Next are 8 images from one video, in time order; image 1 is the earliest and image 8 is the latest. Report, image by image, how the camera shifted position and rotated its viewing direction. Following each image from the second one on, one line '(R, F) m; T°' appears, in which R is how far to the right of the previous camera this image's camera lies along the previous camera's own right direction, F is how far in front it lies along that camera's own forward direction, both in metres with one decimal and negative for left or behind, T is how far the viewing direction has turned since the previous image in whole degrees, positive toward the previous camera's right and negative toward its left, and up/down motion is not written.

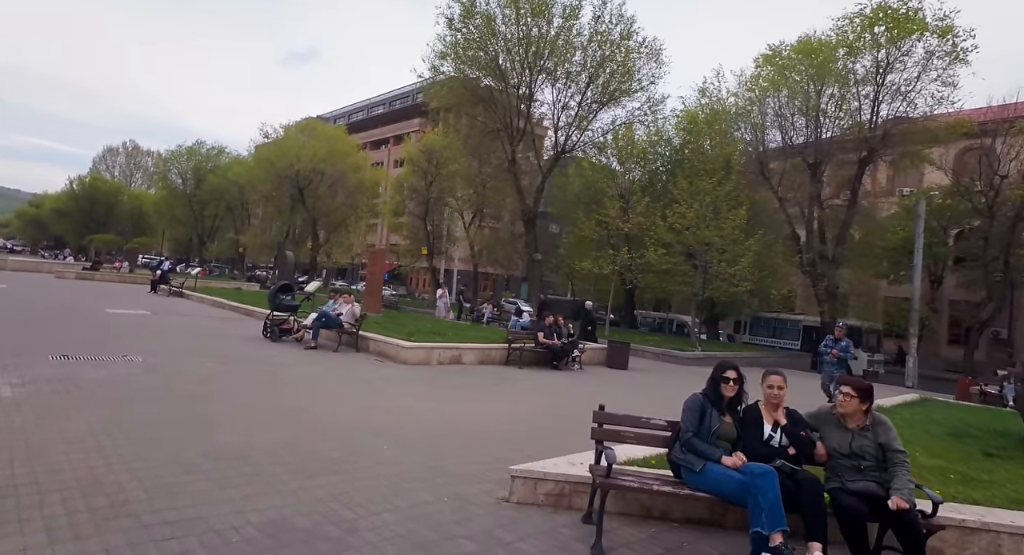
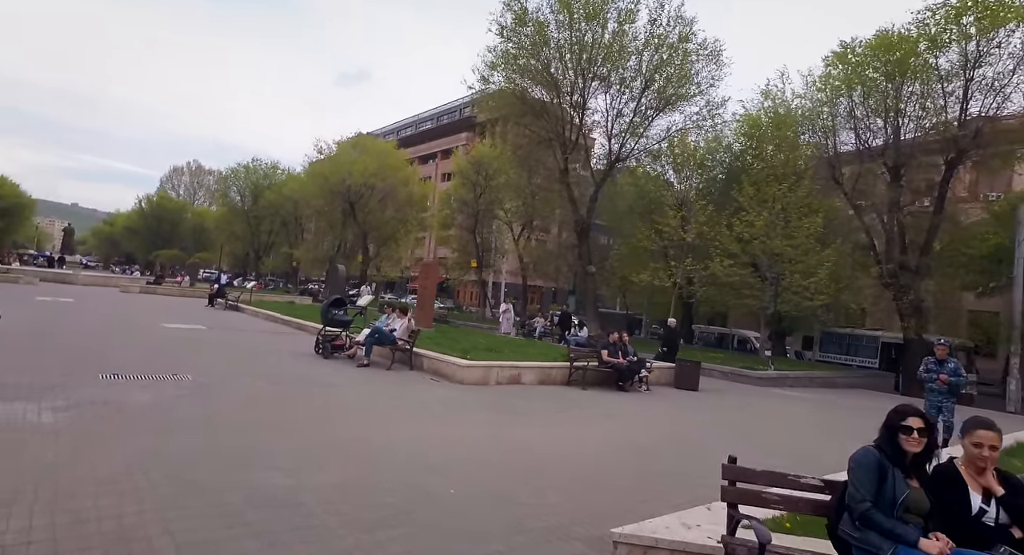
(-0.4, +0.8) m; -5°
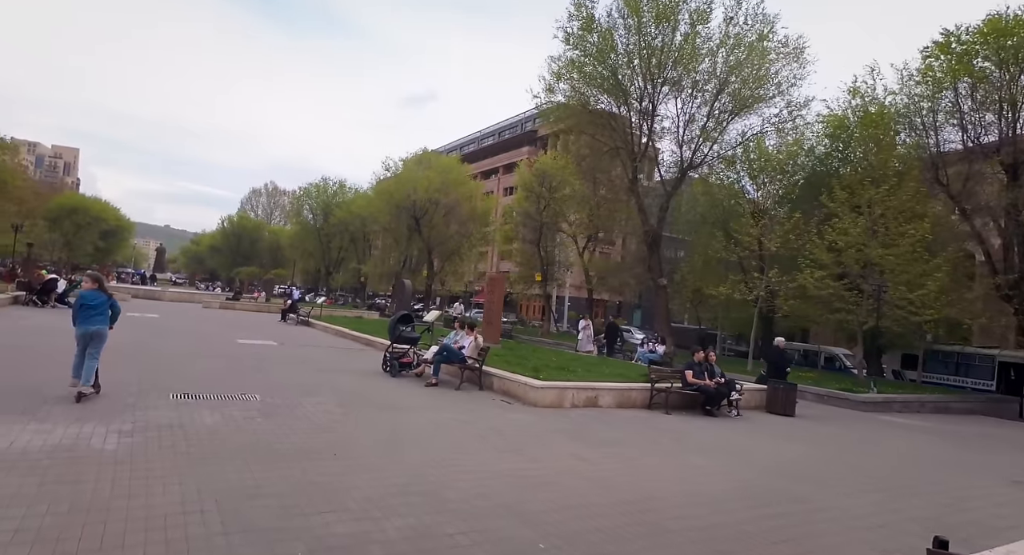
(-0.3, +0.7) m; -6°
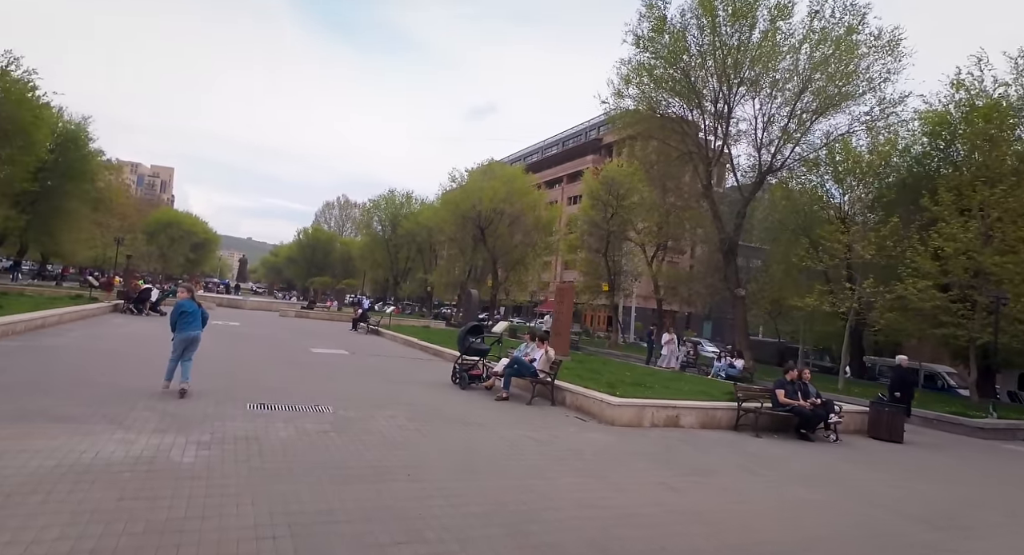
(-0.2, +0.4) m; -7°
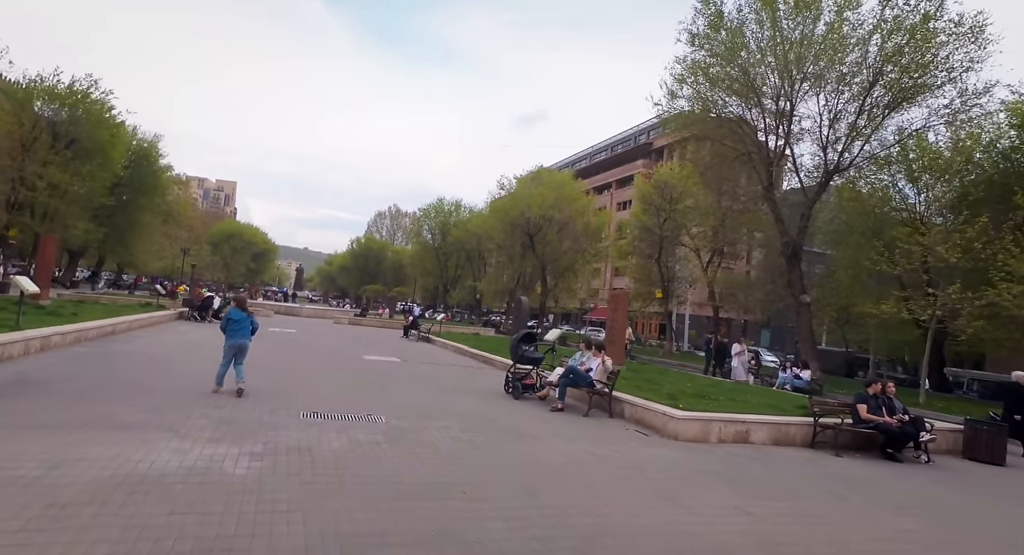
(-0.1, +0.4) m; -5°
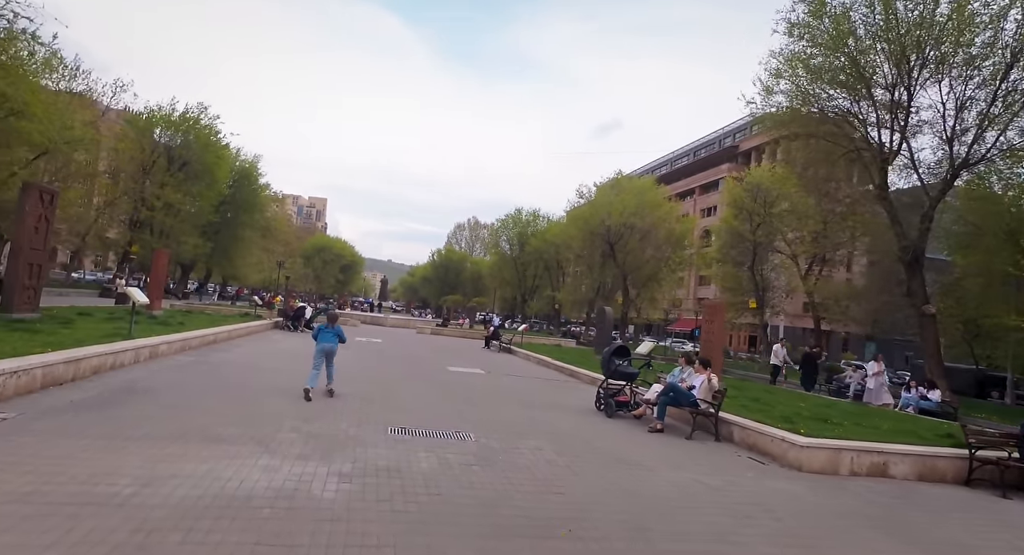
(-0.3, +0.6) m; -8°
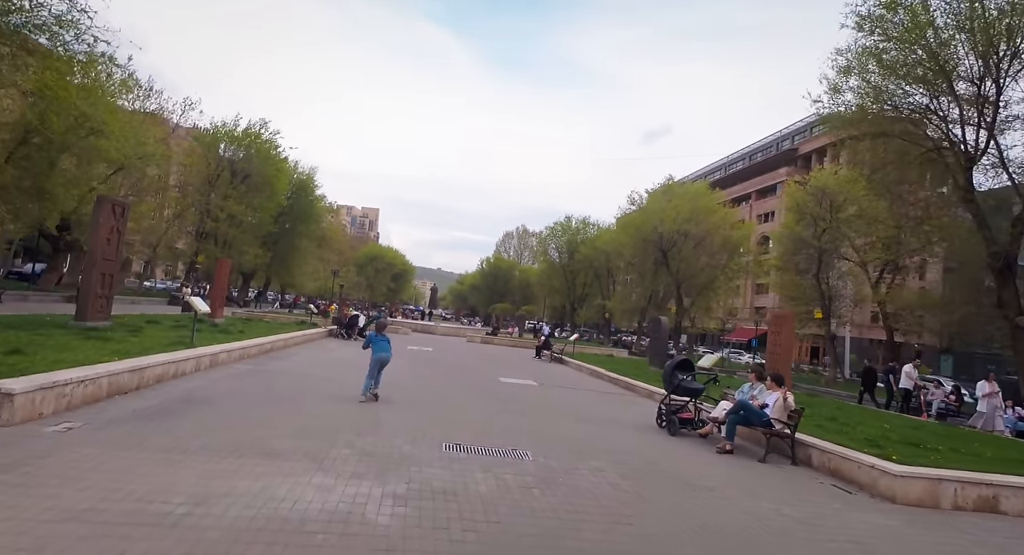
(-0.1, +0.3) m; -5°
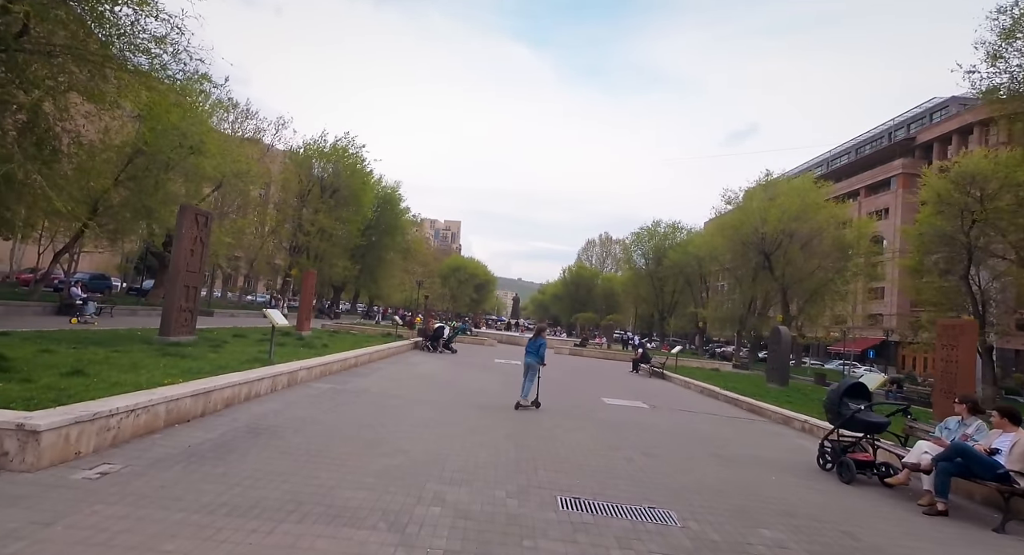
(-0.5, +1.6) m; -8°
